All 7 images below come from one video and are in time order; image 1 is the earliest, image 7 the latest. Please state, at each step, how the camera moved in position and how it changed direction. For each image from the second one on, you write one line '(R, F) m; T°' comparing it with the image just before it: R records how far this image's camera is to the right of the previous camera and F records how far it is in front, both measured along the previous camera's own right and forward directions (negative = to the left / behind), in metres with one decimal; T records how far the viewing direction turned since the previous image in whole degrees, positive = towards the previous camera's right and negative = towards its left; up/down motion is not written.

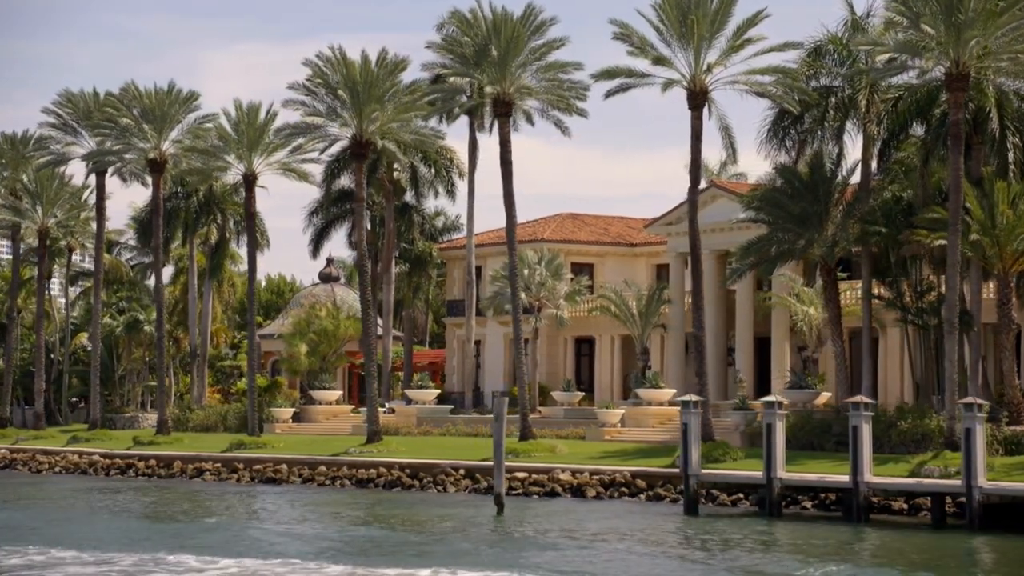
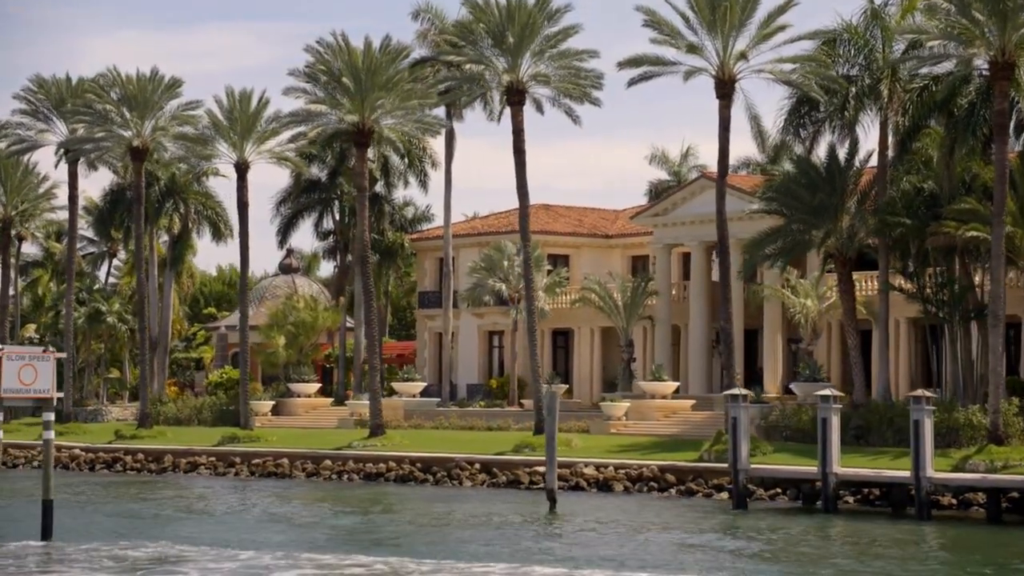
(-2.2, +0.9) m; +2°
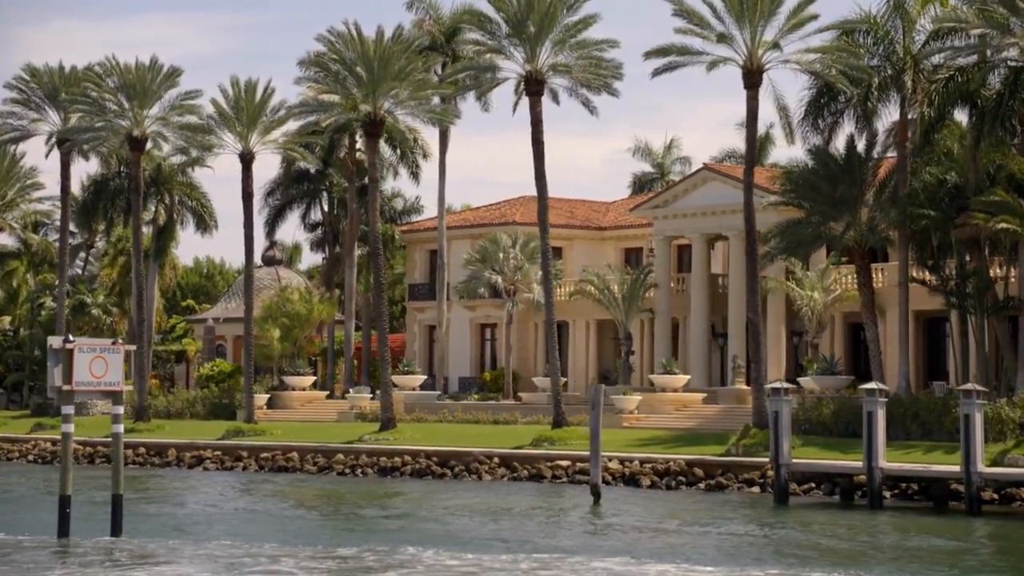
(-1.5, +0.5) m; +1°
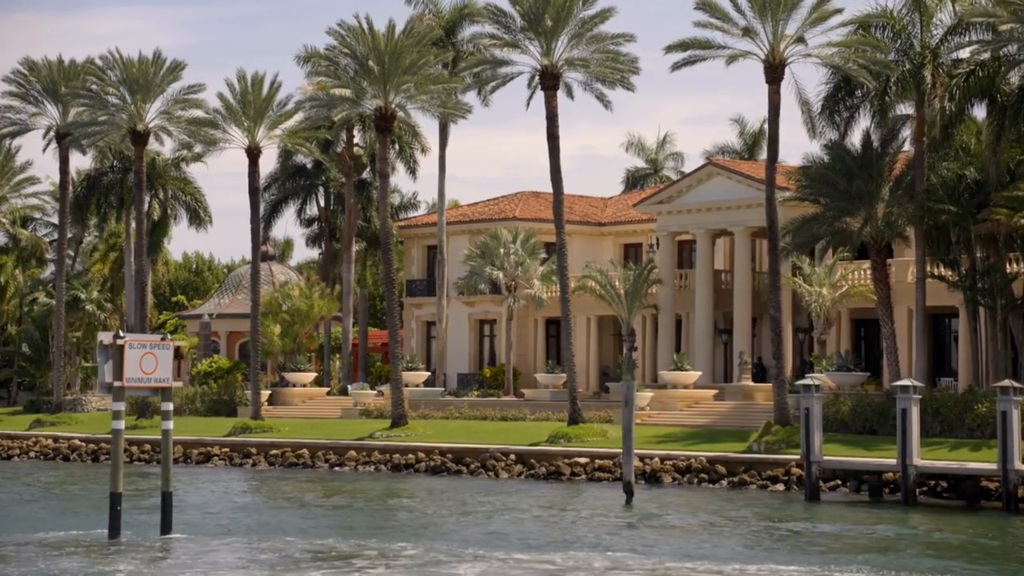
(-0.9, +0.4) m; +1°
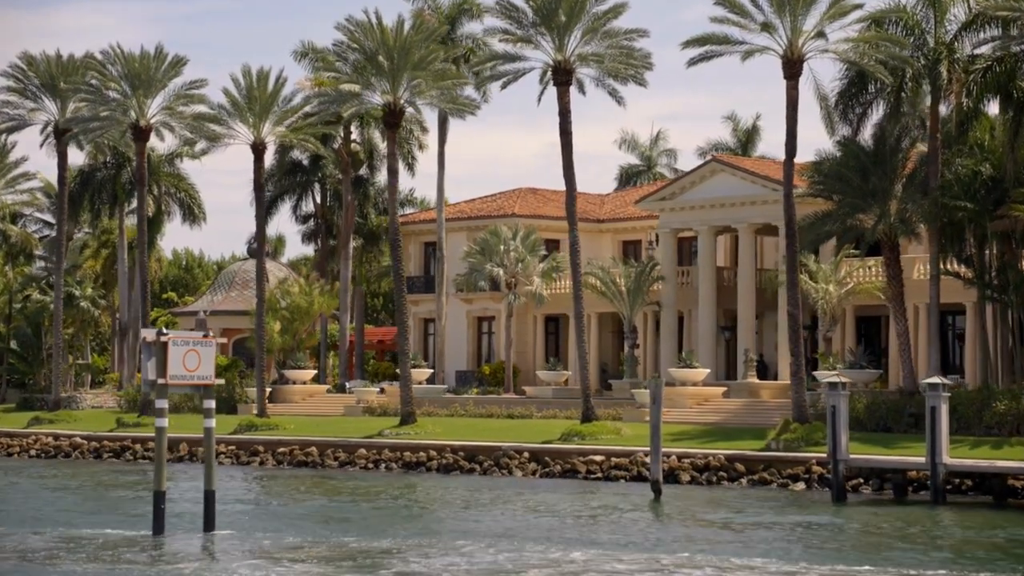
(-0.8, +0.3) m; +1°
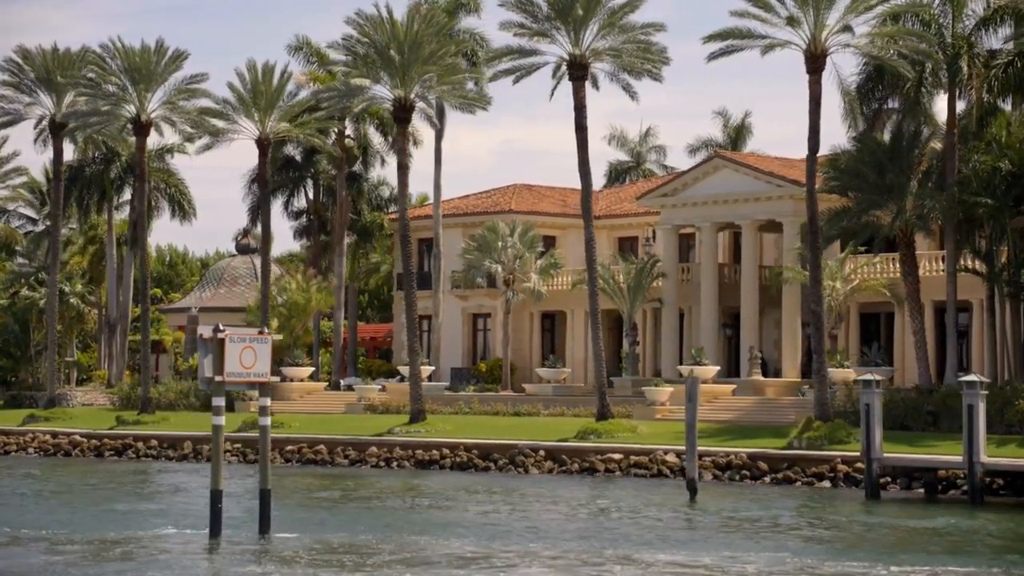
(-1.1, +0.4) m; +1°
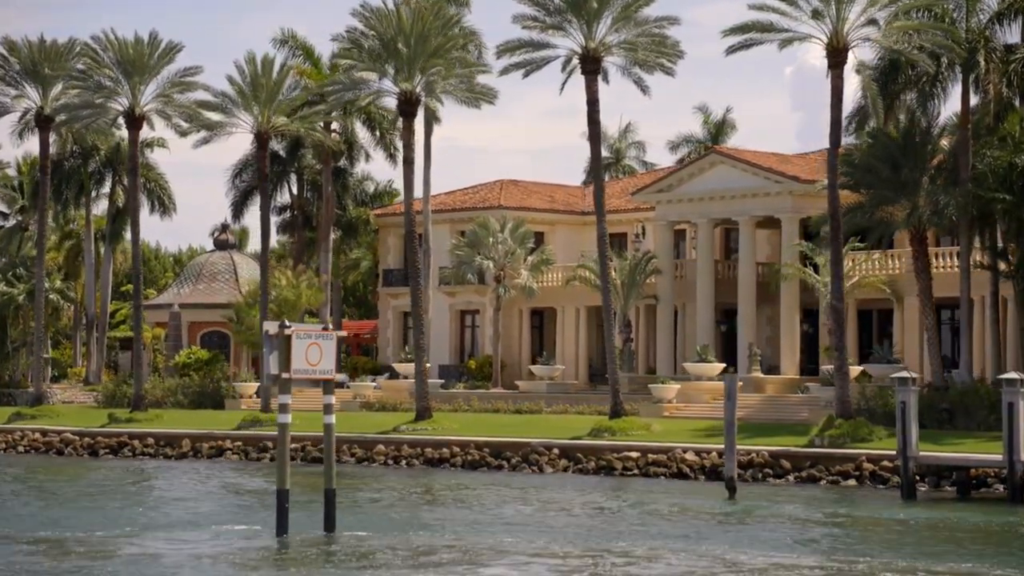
(-1.3, +0.6) m; +1°
